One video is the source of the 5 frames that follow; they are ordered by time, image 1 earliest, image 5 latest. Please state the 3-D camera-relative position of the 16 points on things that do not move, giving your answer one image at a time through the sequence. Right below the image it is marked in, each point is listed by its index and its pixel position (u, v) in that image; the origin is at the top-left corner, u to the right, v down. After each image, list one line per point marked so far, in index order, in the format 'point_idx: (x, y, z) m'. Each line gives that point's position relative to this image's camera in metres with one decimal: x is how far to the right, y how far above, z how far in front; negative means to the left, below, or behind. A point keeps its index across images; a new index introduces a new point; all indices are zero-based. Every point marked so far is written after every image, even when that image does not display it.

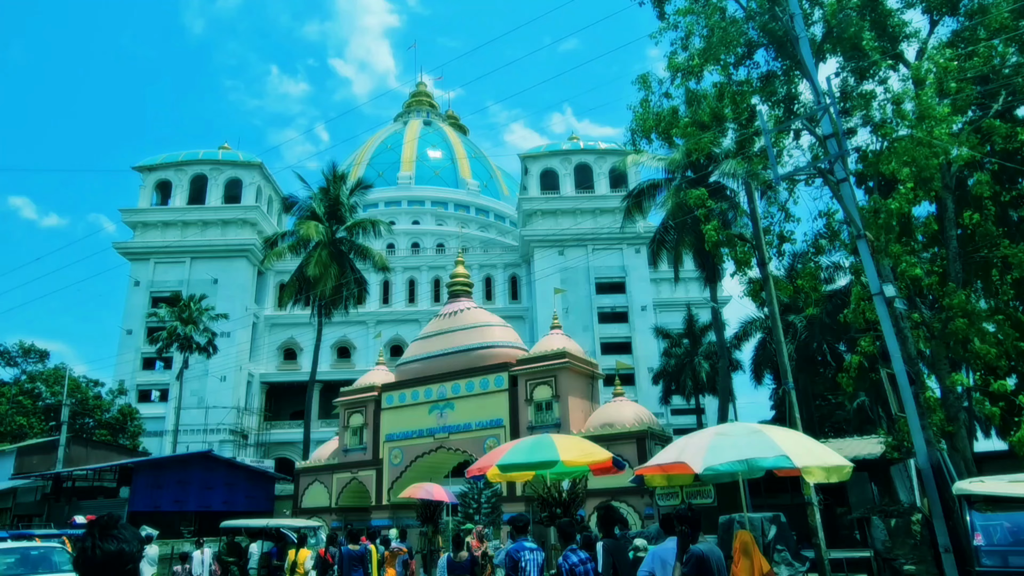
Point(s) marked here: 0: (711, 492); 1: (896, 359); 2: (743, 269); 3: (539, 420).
0: (+4.4, -4.4, +15.3) m
1: (+5.1, -1.0, +9.2) m
2: (+4.7, +0.5, +14.1) m
3: (+0.7, -3.7, +19.8) m
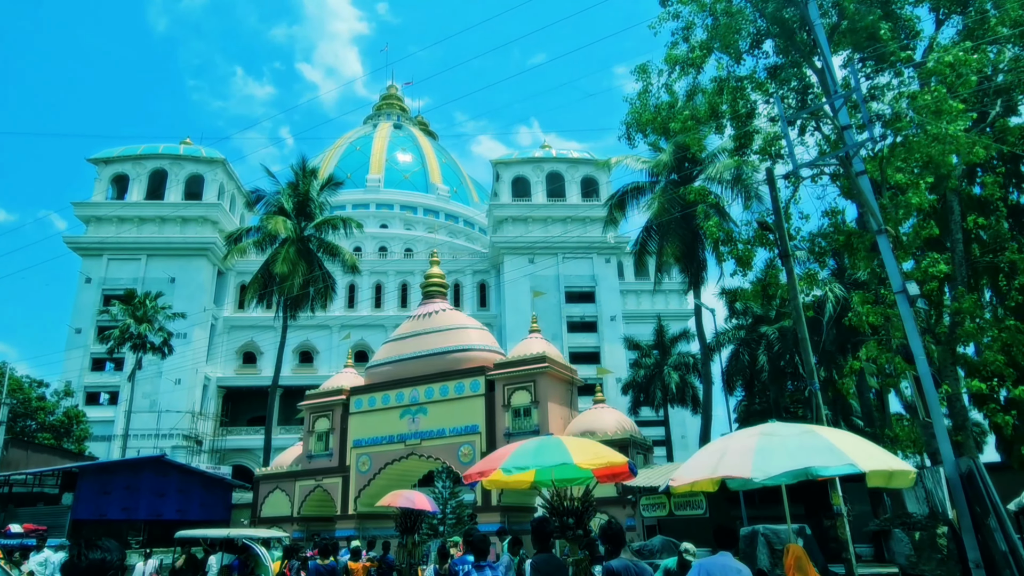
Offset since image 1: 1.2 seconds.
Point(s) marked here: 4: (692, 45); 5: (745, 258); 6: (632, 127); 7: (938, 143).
0: (+4.0, -4.5, +14.7) m
1: (+5.1, -0.9, +8.6) m
2: (+4.5, +0.4, +13.6) m
3: (+0.1, -3.7, +18.9) m
4: (+3.4, +4.7, +13.5) m
5: (+4.7, +0.7, +14.0) m
6: (+2.8, +3.7, +15.9) m
7: (+6.2, +2.1, +10.3) m
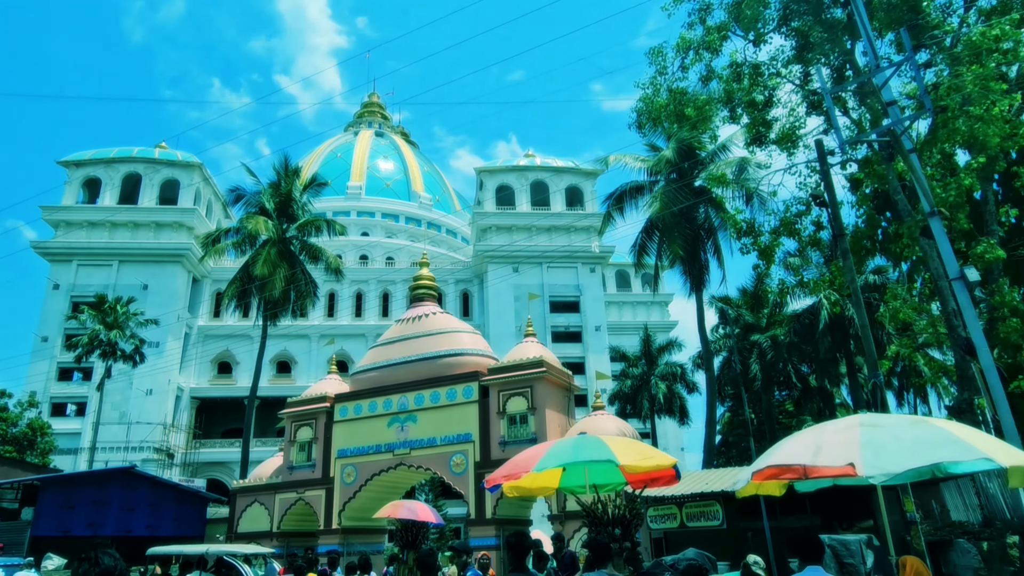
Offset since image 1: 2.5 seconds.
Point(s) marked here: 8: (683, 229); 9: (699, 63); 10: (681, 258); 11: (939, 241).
0: (+4.0, -4.4, +13.8) m
1: (+5.3, -0.8, +7.9) m
2: (+4.6, +0.5, +12.8) m
3: (0.0, -3.7, +17.9) m
4: (+3.5, +4.7, +12.8) m
5: (+4.8, +0.7, +13.2) m
6: (+2.8, +3.7, +15.1) m
7: (+6.4, +2.2, +9.6) m
8: (+4.8, +1.6, +19.7) m
9: (+3.5, +4.2, +13.2) m
10: (+4.8, +0.8, +20.0) m
11: (+5.1, +0.6, +8.5) m
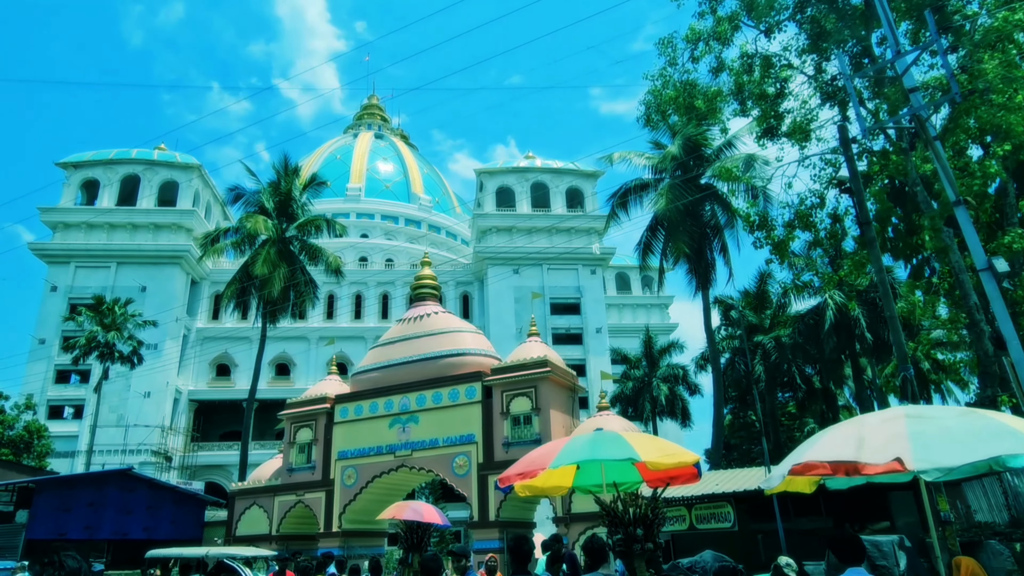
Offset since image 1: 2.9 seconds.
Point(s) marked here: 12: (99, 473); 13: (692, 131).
0: (+4.1, -4.4, +13.5) m
1: (+5.4, -0.7, +7.6) m
2: (+4.7, +0.6, +12.5) m
3: (+0.1, -3.7, +17.6) m
4: (+3.6, +4.8, +12.5) m
5: (+4.9, +0.8, +12.9) m
6: (+2.9, +3.7, +14.8) m
7: (+6.5, +2.3, +9.3) m
8: (+4.9, +1.7, +19.4) m
9: (+3.6, +4.3, +13.0) m
10: (+4.9, +0.9, +19.7) m
11: (+5.3, +0.7, +8.2) m
12: (-11.7, -5.2, +19.9) m
13: (+5.1, +4.4, +19.8) m
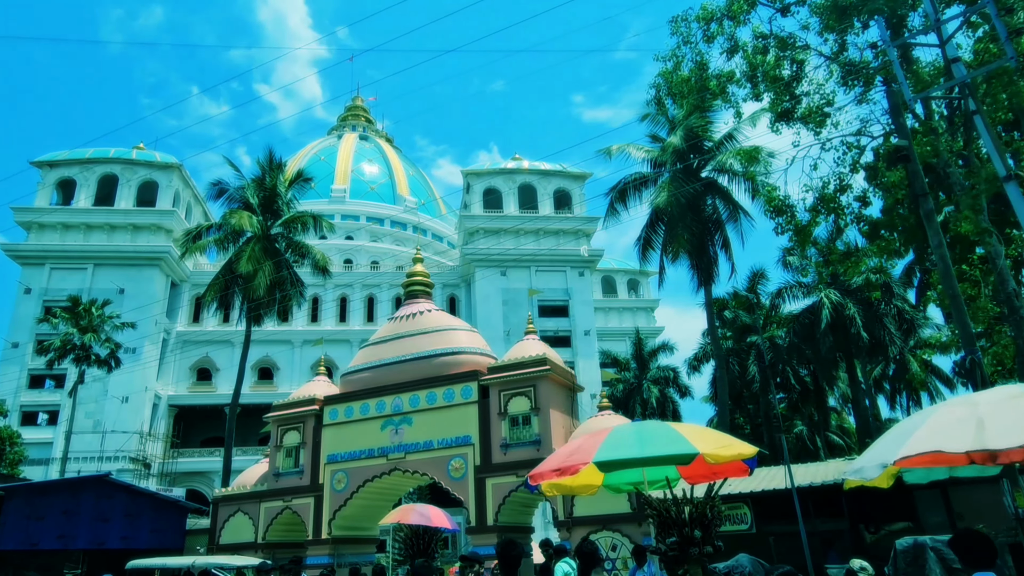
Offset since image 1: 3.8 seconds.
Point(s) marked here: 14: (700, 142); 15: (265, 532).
0: (+4.2, -4.2, +12.9) m
1: (+5.6, -0.5, +7.0) m
2: (+4.8, +0.7, +12.0) m
3: (+0.1, -3.6, +16.9) m
4: (+3.7, +5.0, +12.0) m
5: (+4.9, +1.0, +12.4) m
6: (+2.9, +3.9, +14.2) m
7: (+6.7, +2.5, +8.8) m
8: (+4.8, +1.8, +18.9) m
9: (+3.7, +4.5, +12.4) m
10: (+4.8, +1.0, +19.2) m
11: (+5.4, +0.9, +7.6) m
12: (-11.8, -5.2, +18.9) m
13: (+5.0, +4.5, +19.3) m
14: (+5.3, +4.1, +19.6) m
15: (-6.8, -6.8, +19.5) m
